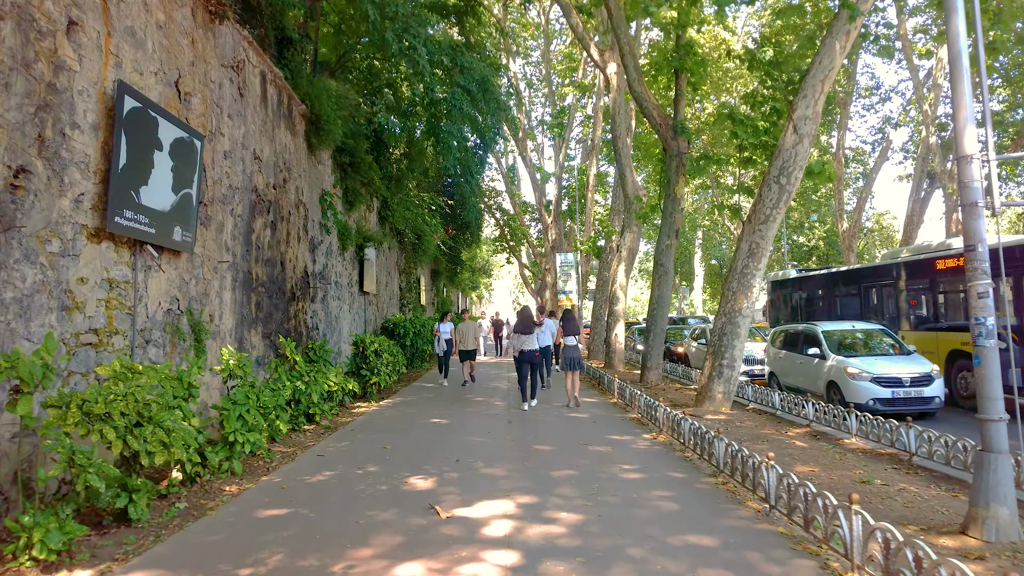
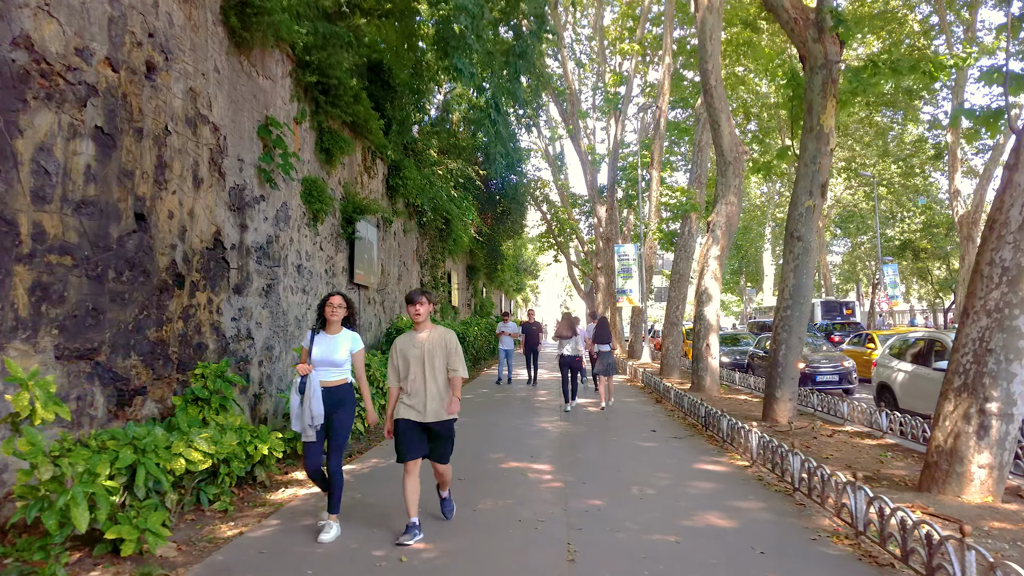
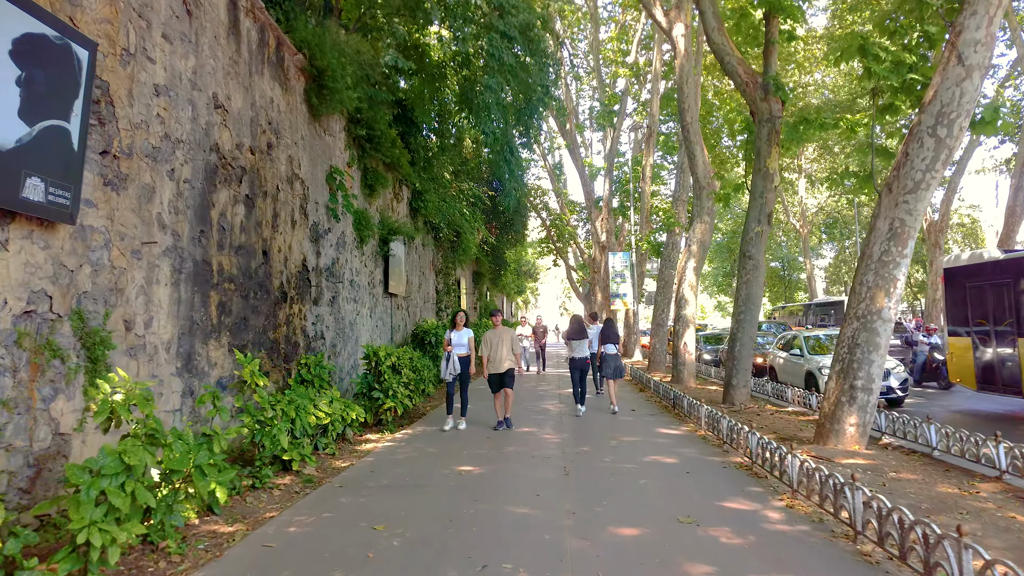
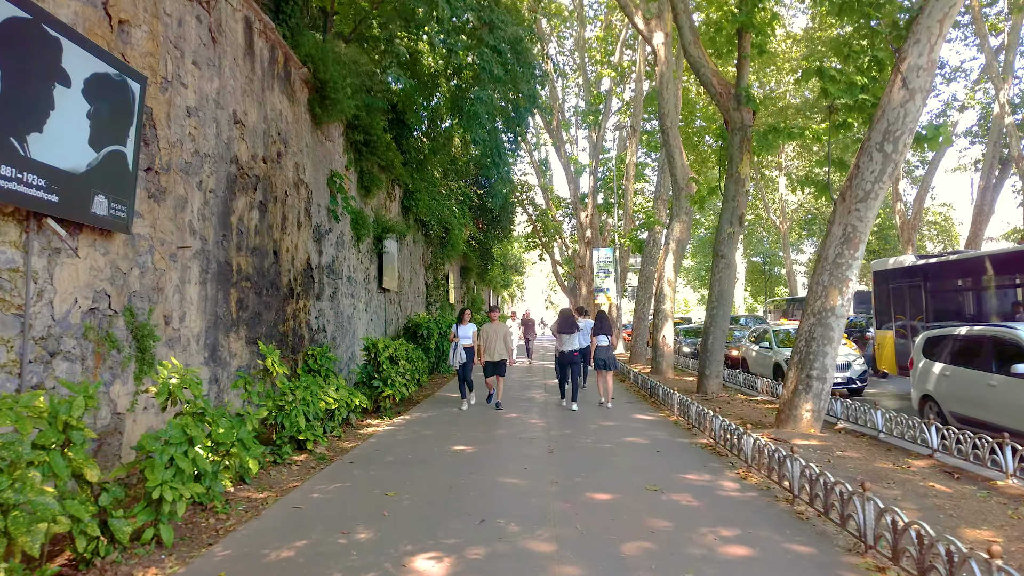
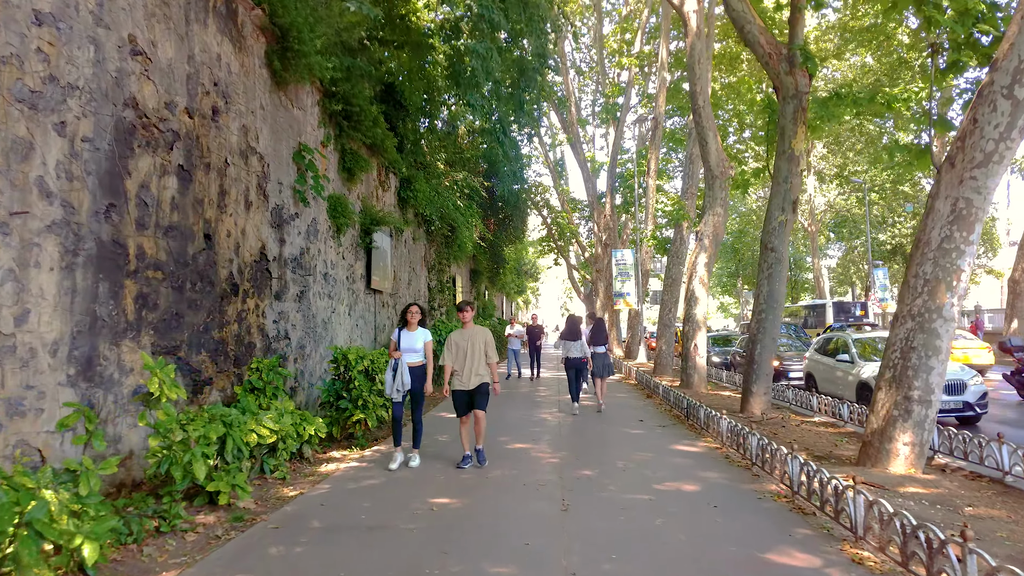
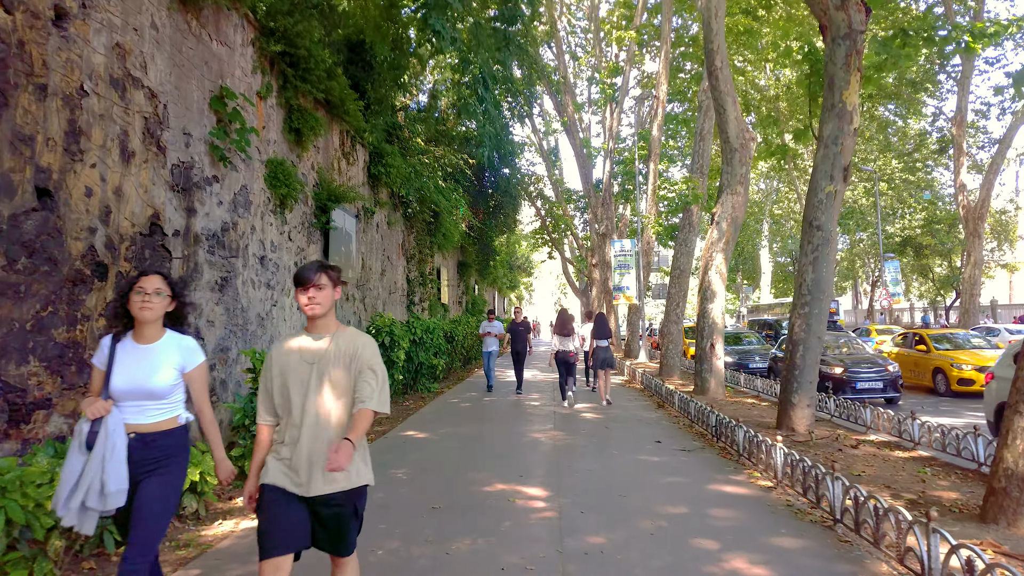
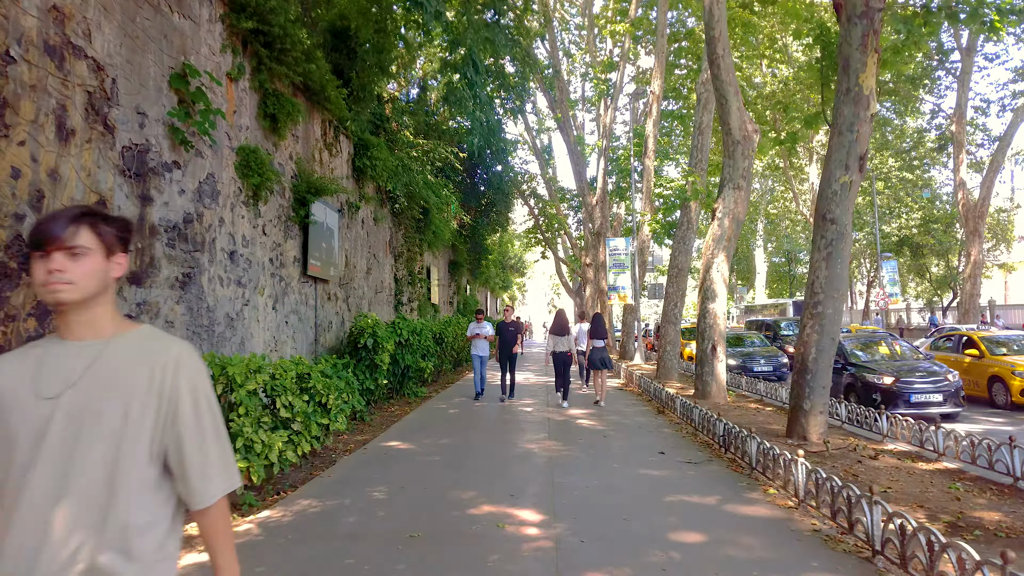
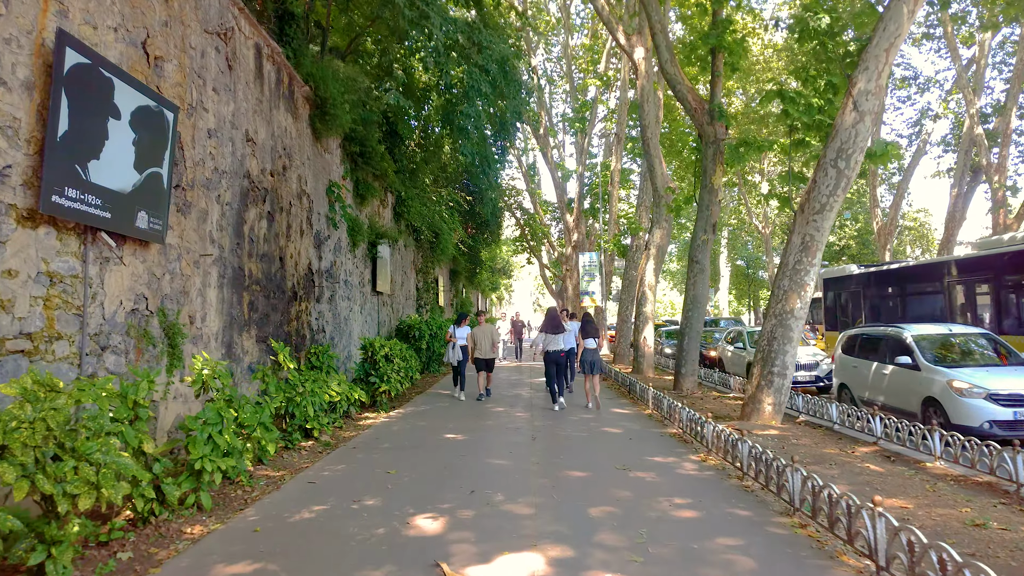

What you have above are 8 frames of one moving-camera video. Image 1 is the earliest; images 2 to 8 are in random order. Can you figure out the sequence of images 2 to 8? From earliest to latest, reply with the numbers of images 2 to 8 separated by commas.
8, 4, 3, 5, 2, 6, 7
